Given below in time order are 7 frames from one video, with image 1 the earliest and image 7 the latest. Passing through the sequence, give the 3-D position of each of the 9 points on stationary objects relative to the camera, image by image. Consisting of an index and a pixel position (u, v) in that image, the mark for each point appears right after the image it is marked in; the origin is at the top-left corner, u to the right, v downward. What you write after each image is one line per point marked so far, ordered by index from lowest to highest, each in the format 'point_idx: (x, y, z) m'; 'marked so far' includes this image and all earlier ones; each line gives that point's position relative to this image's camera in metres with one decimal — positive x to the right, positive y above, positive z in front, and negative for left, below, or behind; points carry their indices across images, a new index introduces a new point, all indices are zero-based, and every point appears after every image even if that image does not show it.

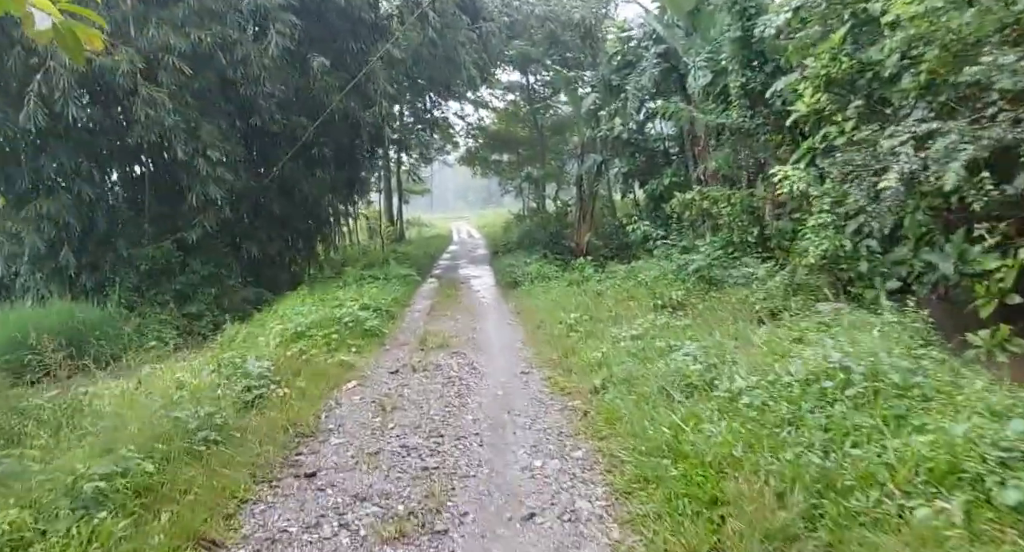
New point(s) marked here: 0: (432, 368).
0: (-0.7, -0.8, +5.4) m
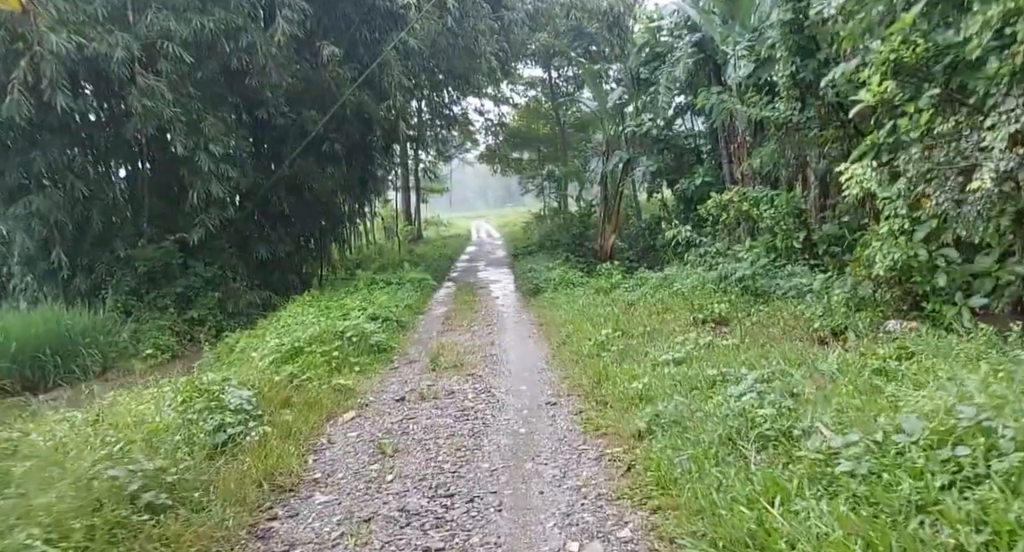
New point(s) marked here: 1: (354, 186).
0: (-0.5, -0.9, +4.7) m
1: (-3.4, +2.0, +13.9) m
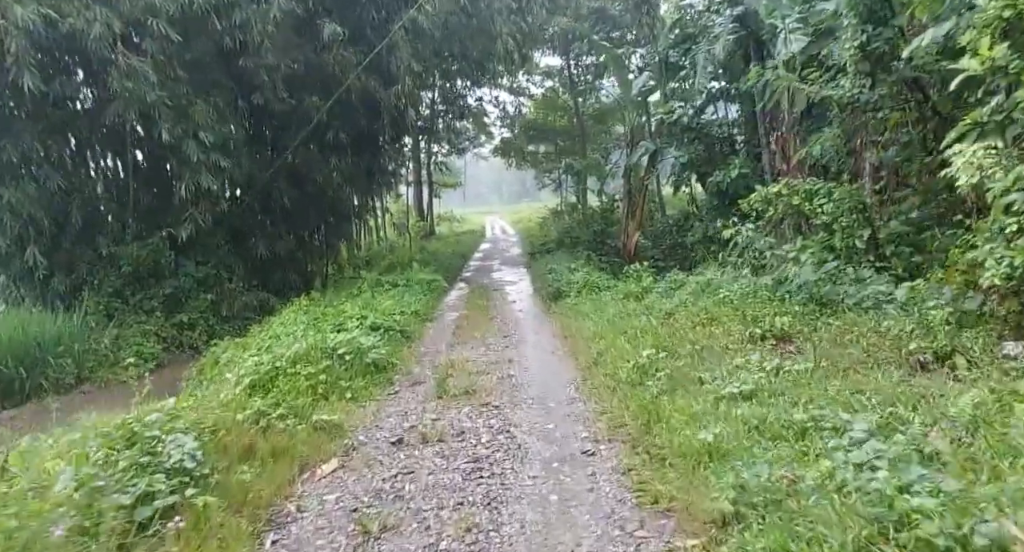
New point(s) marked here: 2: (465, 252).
0: (-0.4, -0.9, +3.8) m
1: (-3.1, +2.0, +13.0) m
2: (-1.4, +0.7, +18.7) m
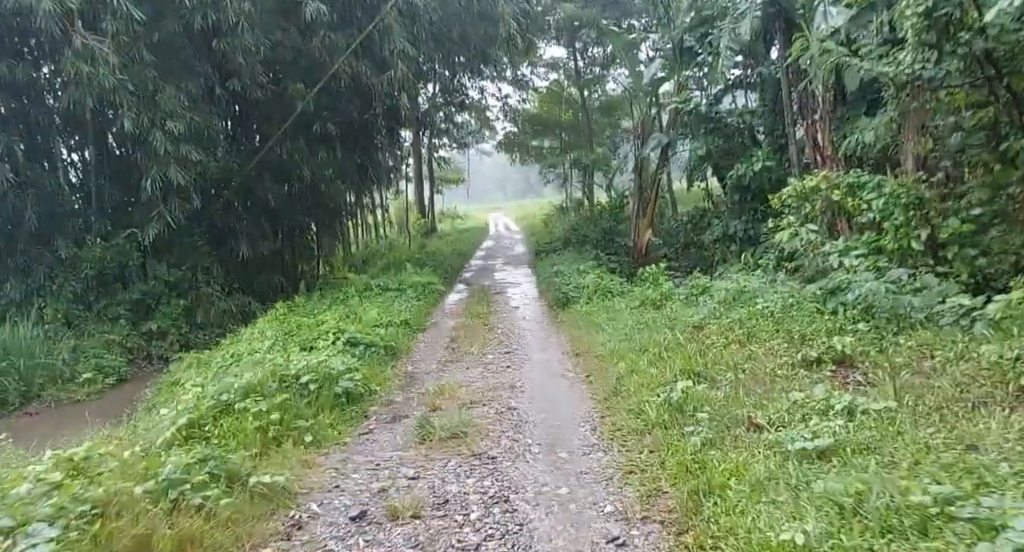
0: (-0.4, -1.0, +2.8) m
1: (-3.0, +1.9, +12.0) m
2: (-1.3, +0.7, +17.7) m
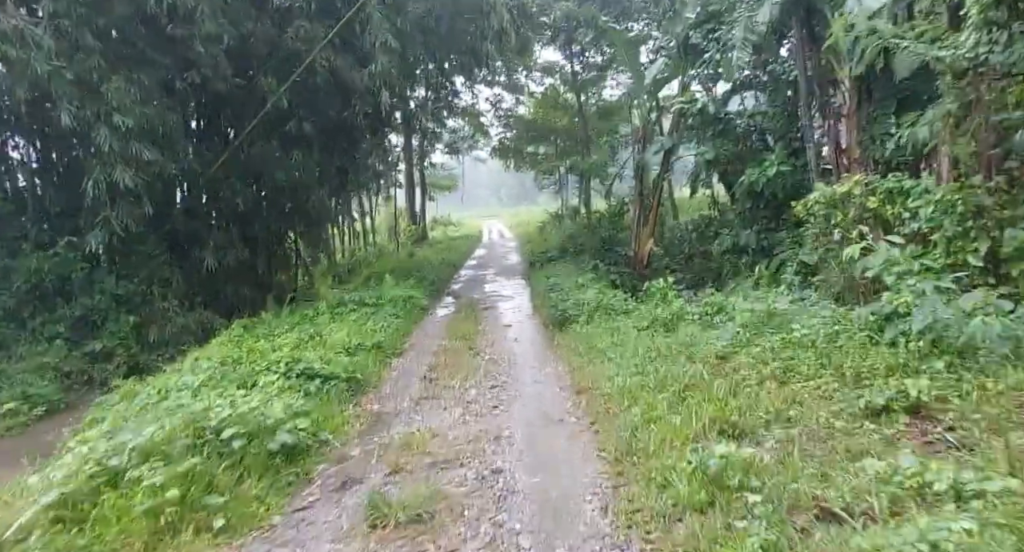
0: (-0.4, -1.1, +1.9) m
1: (-3.2, +1.7, +11.1) m
2: (-1.5, +0.4, +16.8) m
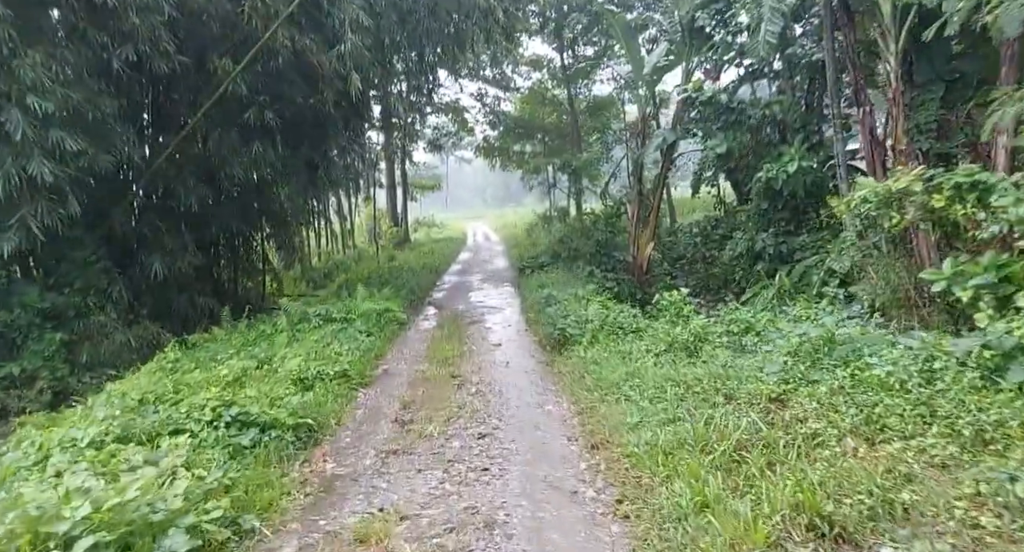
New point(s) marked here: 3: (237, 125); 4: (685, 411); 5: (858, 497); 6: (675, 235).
0: (-0.4, -1.2, +0.8) m
1: (-3.3, +1.6, +9.9) m
2: (-1.8, +0.3, +15.7) m
3: (-3.7, +2.1, +8.5) m
4: (+1.0, -0.8, +3.8) m
5: (+1.4, -0.9, +2.5) m
6: (+3.2, +0.9, +12.4) m
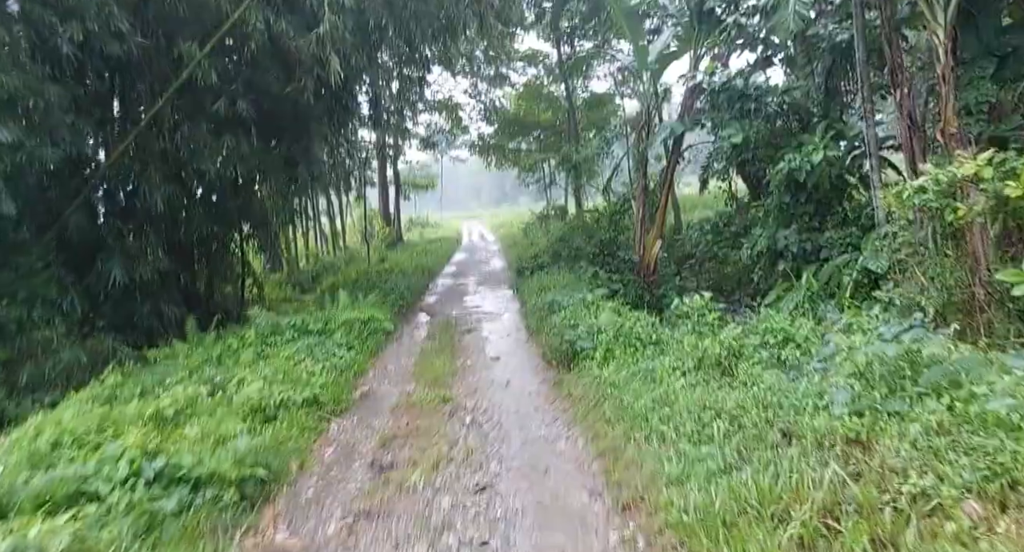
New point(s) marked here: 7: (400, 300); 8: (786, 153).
0: (-0.4, -1.3, 0.0) m
1: (-3.4, +1.5, +9.1) m
2: (-1.8, +0.2, +14.8) m
3: (-3.7, +2.0, +7.7) m
4: (+1.0, -0.8, +2.9) m
5: (+1.4, -0.9, +1.7) m
6: (+3.1, +0.9, +11.6) m
7: (-1.7, -0.3, +9.3) m
8: (+3.5, +1.5, +8.1) m
